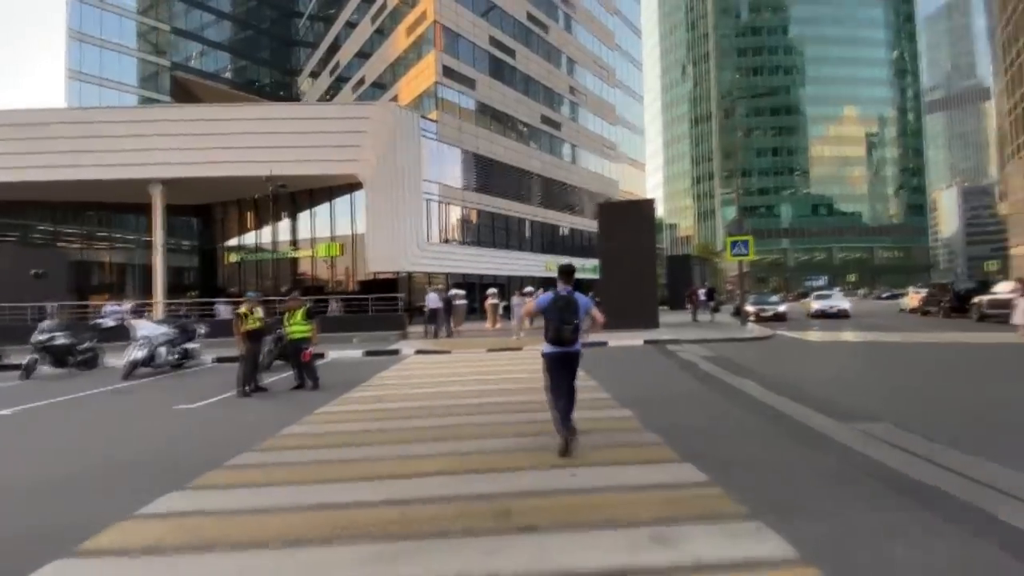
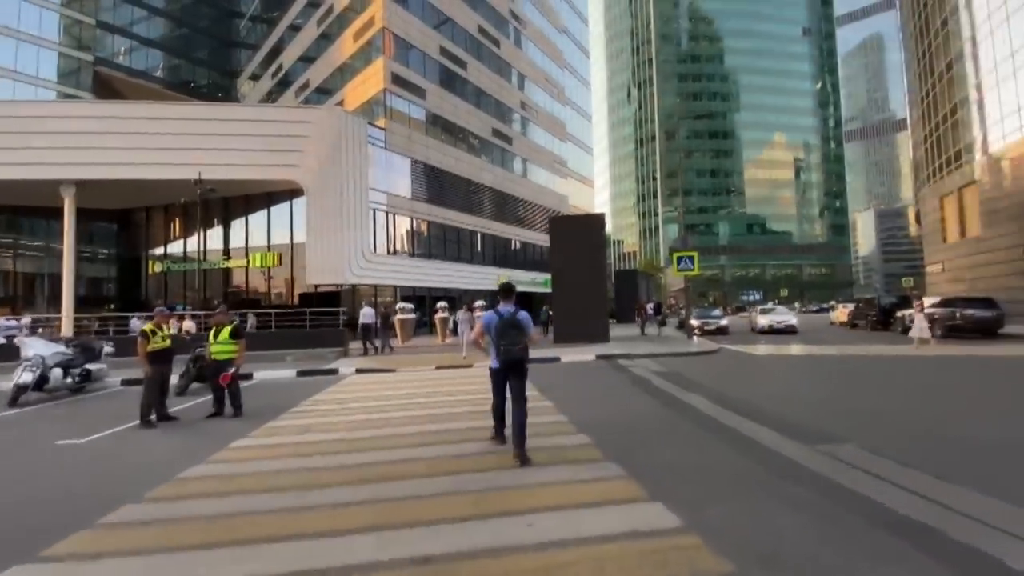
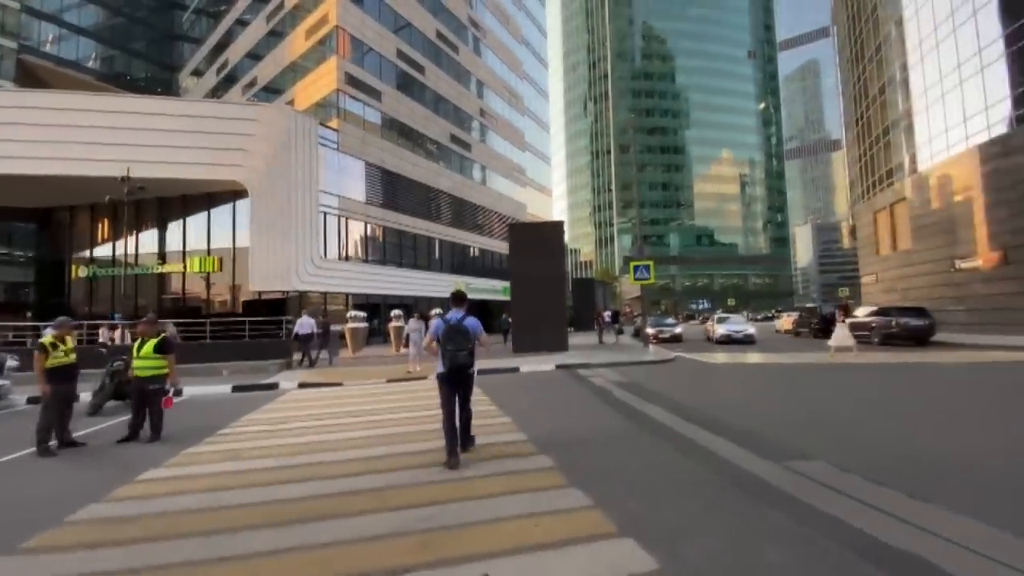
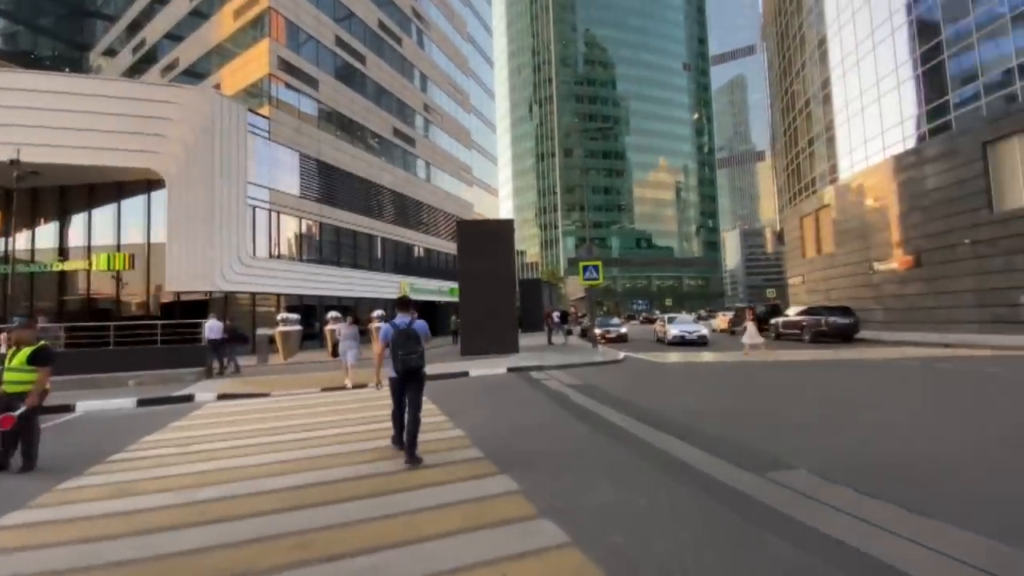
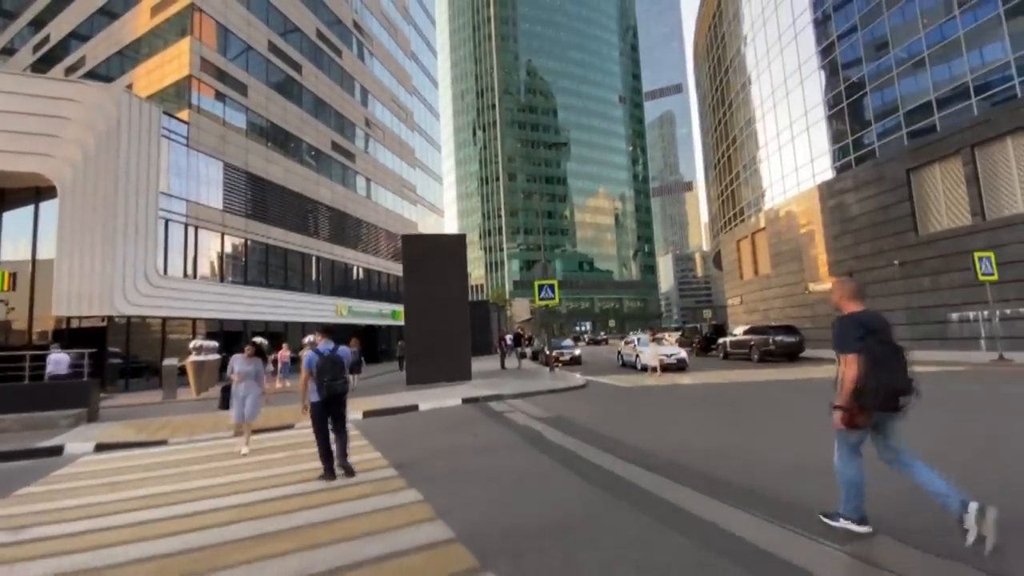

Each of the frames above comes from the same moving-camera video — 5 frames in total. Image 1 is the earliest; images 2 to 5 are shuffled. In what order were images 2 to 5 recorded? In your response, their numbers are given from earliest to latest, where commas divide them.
2, 3, 4, 5
